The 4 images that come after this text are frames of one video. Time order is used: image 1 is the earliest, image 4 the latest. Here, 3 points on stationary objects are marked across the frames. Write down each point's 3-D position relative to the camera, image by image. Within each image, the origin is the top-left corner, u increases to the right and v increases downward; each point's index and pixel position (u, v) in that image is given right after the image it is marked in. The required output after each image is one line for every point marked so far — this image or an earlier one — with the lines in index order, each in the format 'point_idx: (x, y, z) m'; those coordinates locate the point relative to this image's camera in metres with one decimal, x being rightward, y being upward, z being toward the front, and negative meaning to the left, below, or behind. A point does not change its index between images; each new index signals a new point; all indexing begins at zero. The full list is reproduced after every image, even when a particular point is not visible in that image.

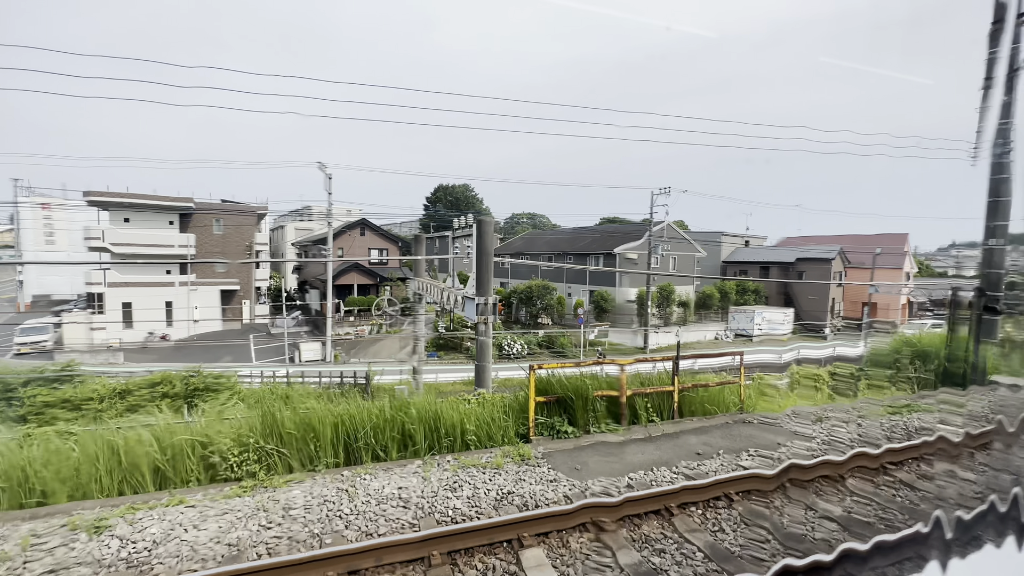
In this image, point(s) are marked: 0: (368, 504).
0: (-0.8, -1.2, +2.7) m
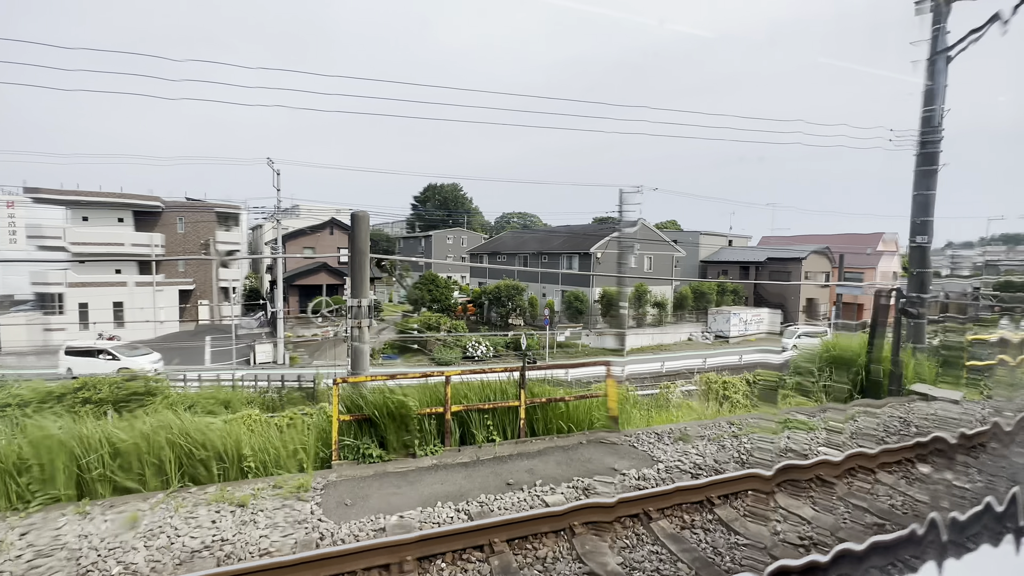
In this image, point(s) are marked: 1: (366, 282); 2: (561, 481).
0: (-2.2, -1.2, +2.2) m
1: (-1.7, +0.1, +5.5) m
2: (+0.3, -1.2, +3.1) m
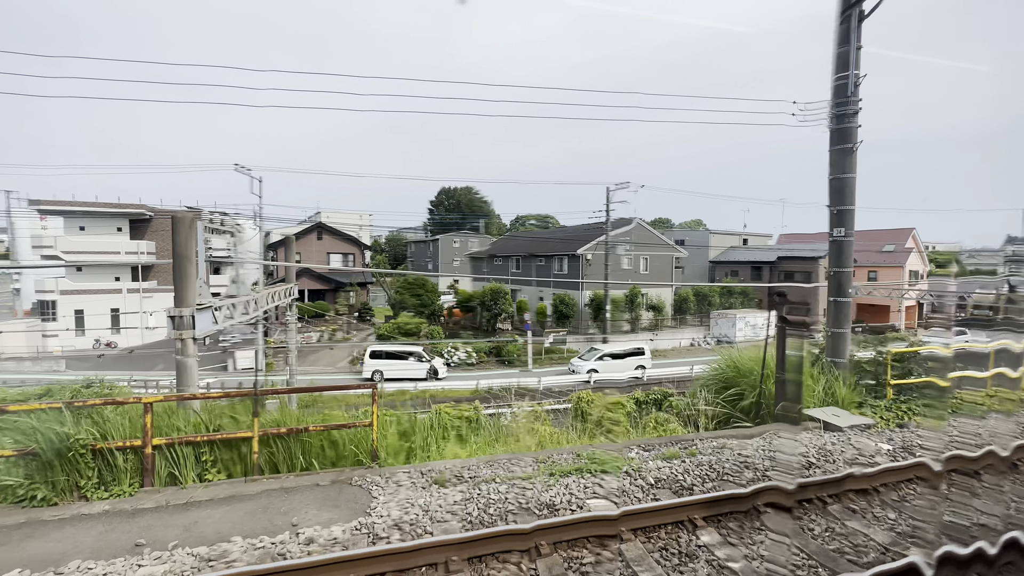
0: (-4.1, -1.3, +1.7) m
1: (-3.3, 0.0, +5.0) m
2: (-1.5, -1.3, +2.4) m
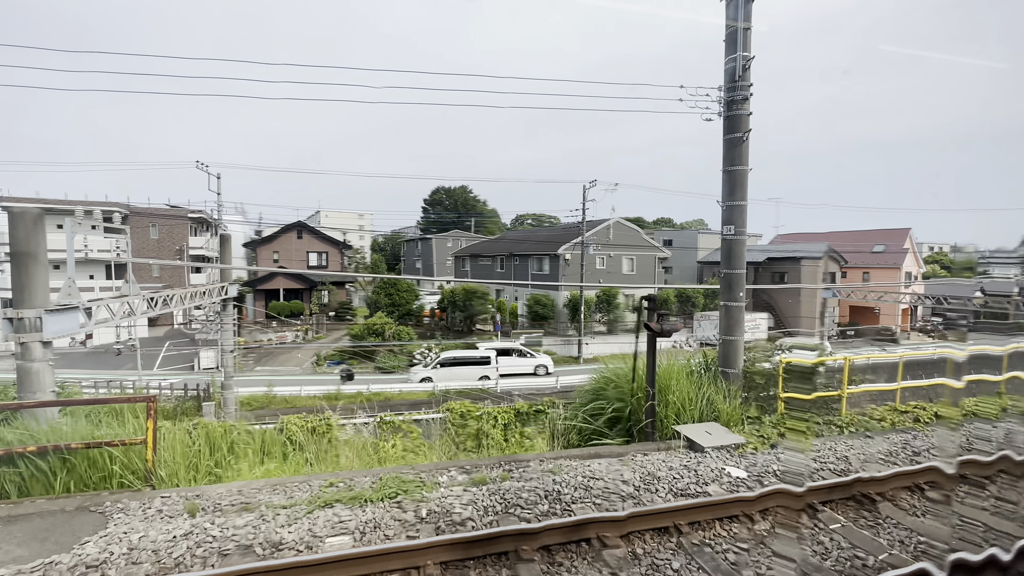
0: (-5.5, -1.3, +1.4) m
1: (-4.6, 0.0, +4.7) m
2: (-2.9, -1.3, +2.1) m
